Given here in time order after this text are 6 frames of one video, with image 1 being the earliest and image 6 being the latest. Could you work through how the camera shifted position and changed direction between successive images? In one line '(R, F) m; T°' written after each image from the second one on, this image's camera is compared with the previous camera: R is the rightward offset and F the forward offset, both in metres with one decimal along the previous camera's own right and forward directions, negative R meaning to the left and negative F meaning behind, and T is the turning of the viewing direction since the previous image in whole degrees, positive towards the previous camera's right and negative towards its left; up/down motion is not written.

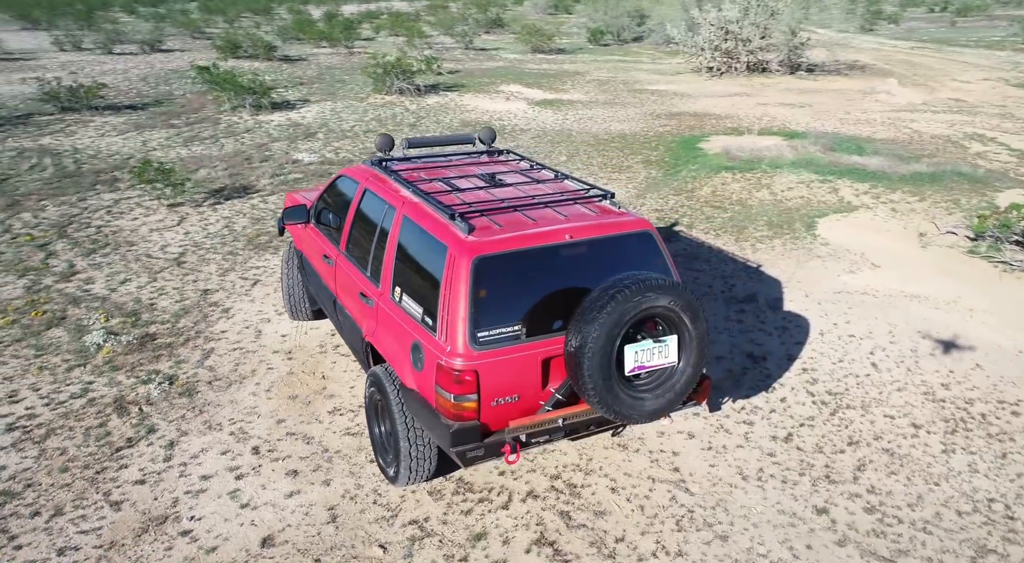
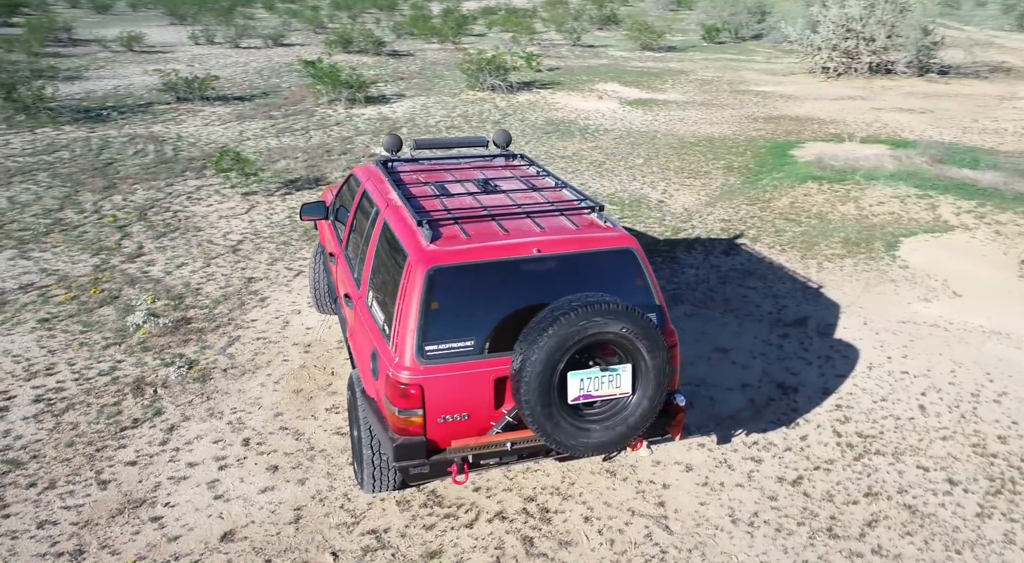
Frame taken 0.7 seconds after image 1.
(+0.8, +0.2) m; -9°
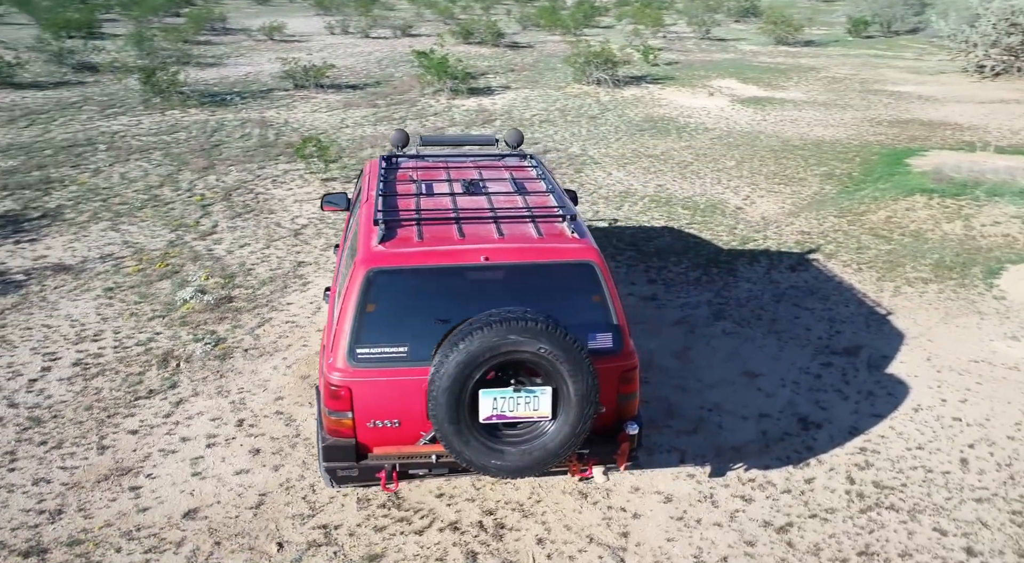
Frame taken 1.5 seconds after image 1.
(+0.9, +0.2) m; -10°
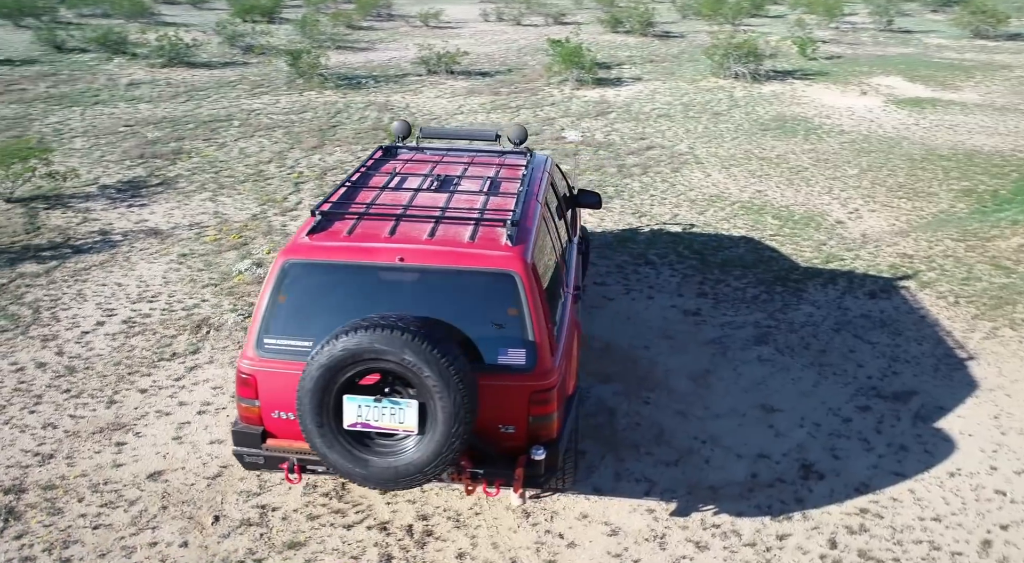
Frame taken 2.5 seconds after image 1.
(+1.2, +0.3) m; -12°
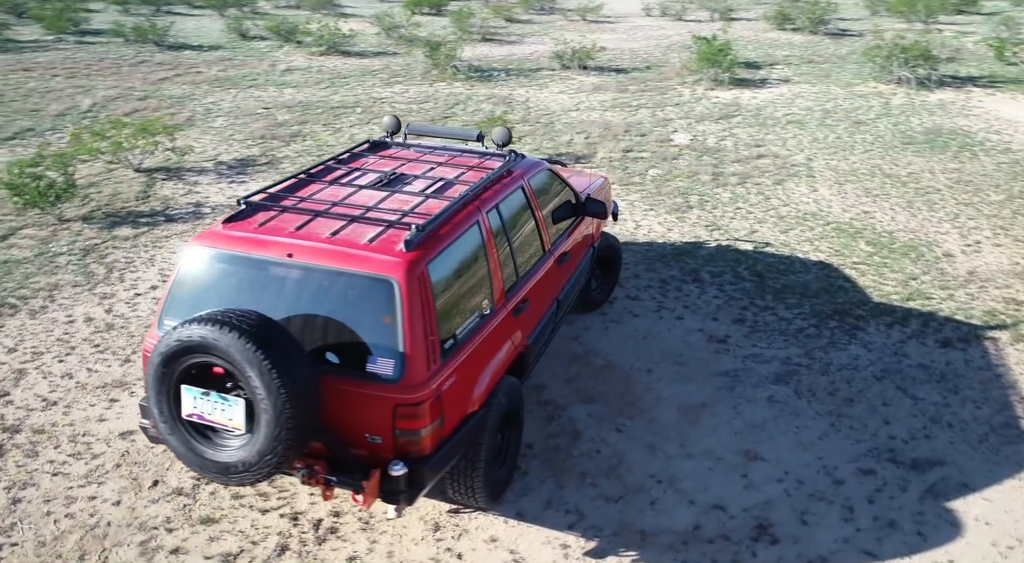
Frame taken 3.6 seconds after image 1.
(+1.4, +0.4) m; -13°
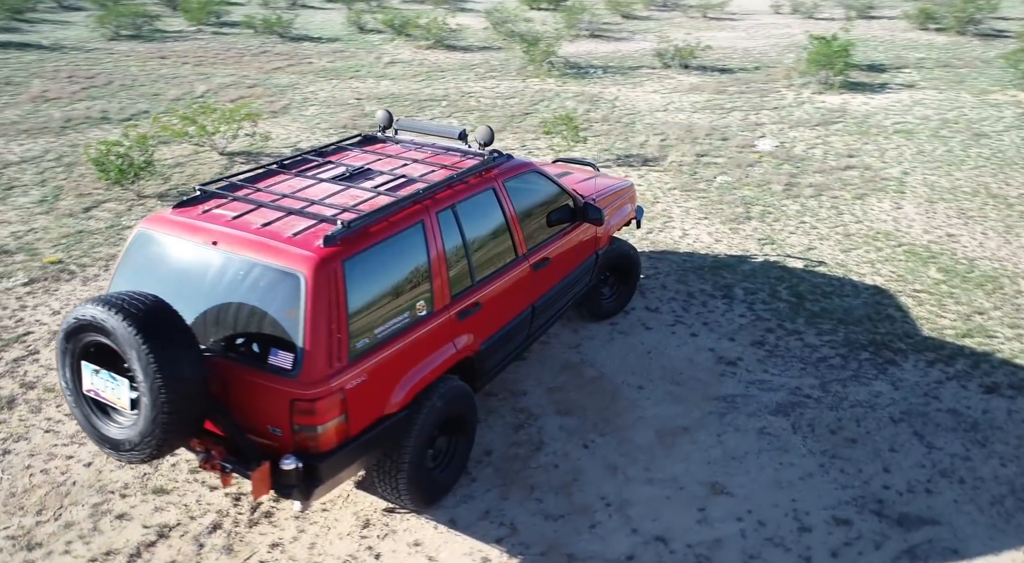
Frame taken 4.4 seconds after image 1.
(+1.0, +0.2) m; -10°
